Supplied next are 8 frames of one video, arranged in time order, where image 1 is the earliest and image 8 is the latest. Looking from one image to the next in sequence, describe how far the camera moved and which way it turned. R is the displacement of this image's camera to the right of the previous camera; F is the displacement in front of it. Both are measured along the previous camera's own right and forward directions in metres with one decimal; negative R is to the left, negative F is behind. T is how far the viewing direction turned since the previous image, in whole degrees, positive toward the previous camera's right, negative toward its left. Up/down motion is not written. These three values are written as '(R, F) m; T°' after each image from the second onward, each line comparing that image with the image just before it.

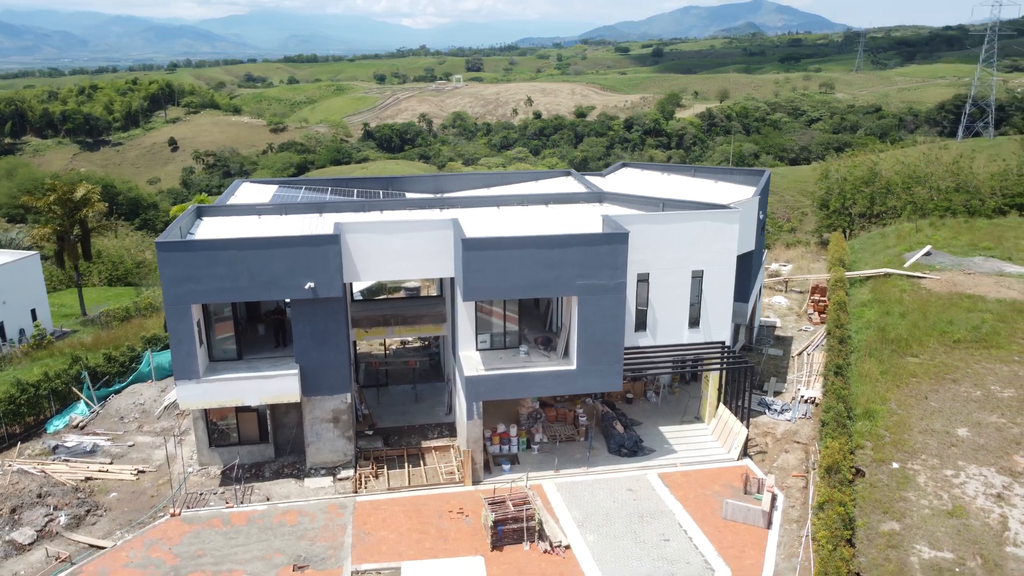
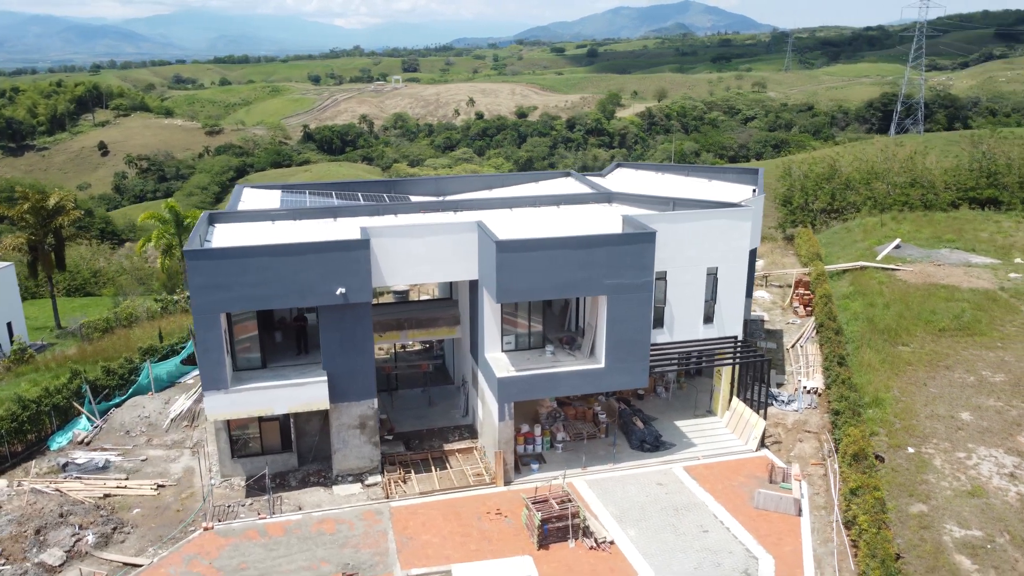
(-2.4, -0.1) m; +4°
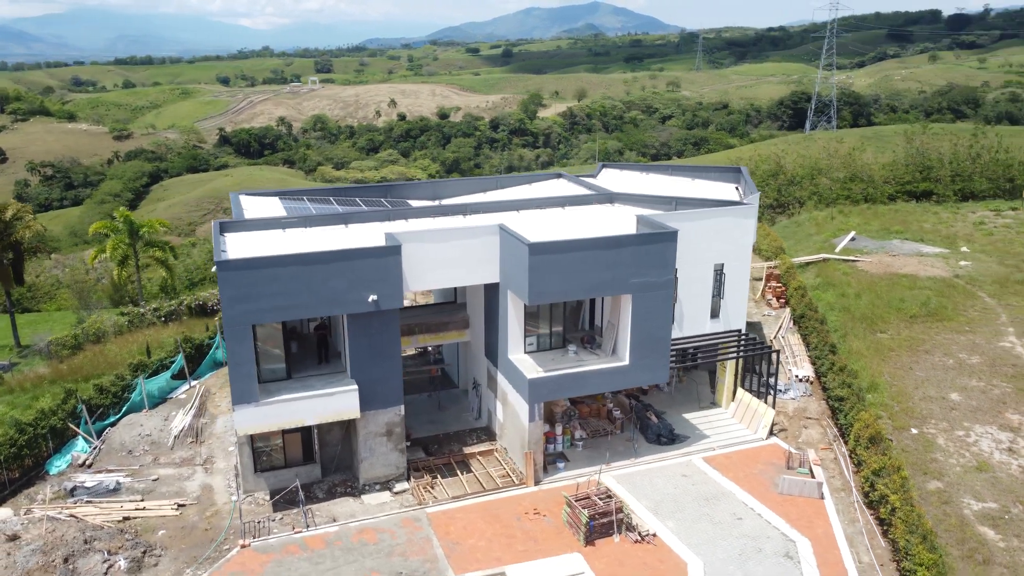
(-2.9, -0.1) m; +6°
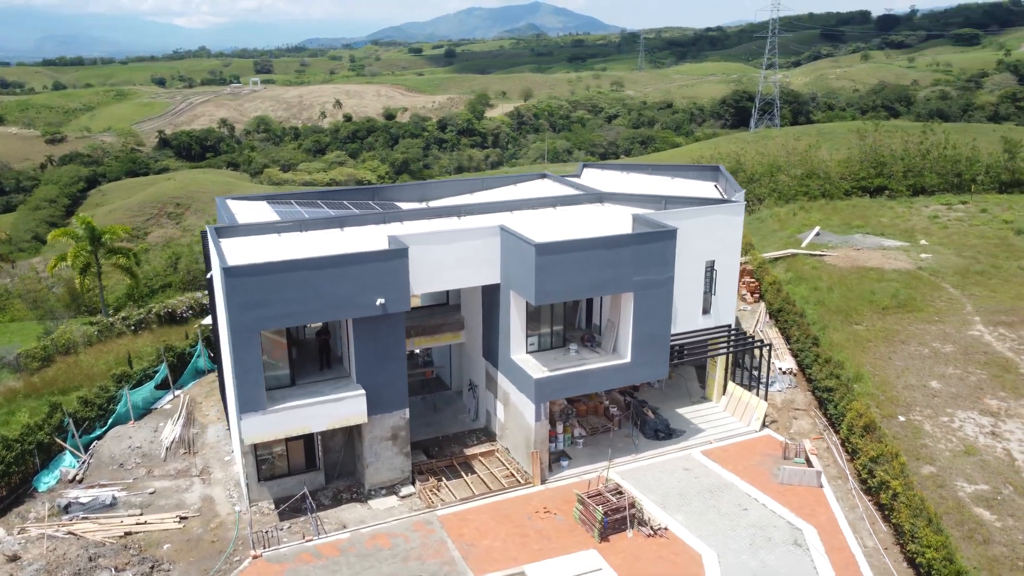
(-1.6, 0.0) m; +4°
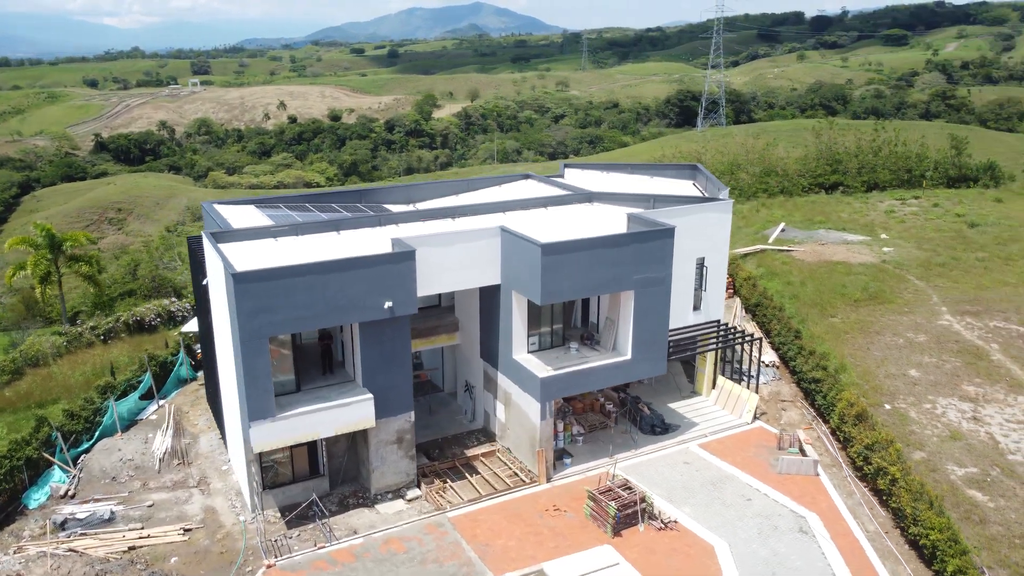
(-1.6, -0.1) m; +4°
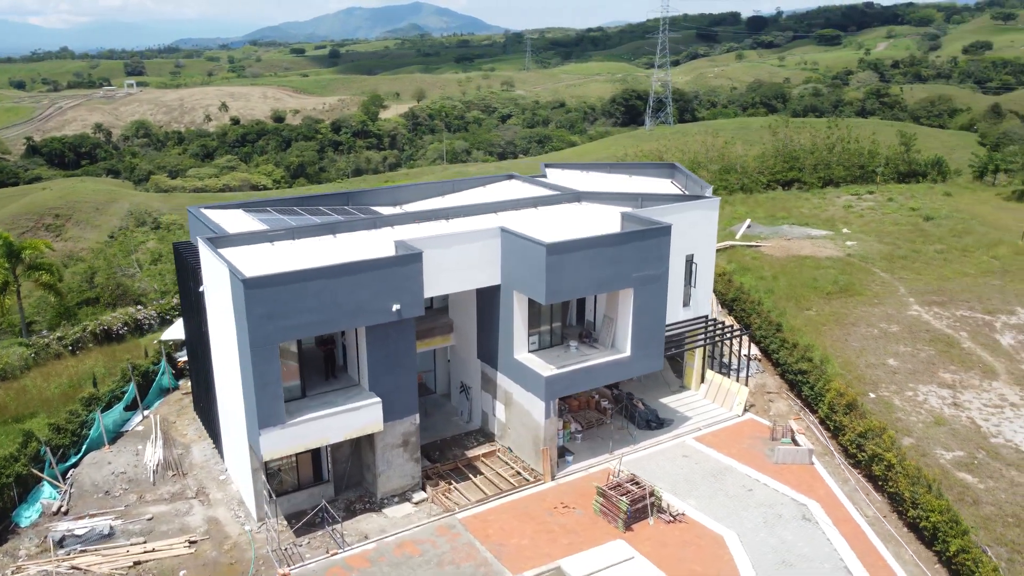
(-1.6, -0.1) m; +4°
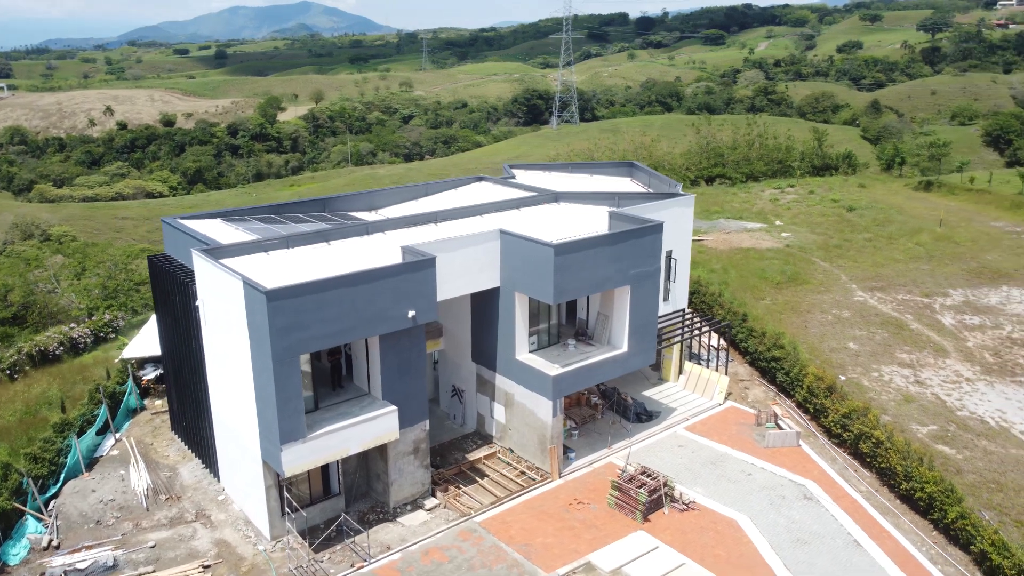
(-2.9, 0.0) m; +7°
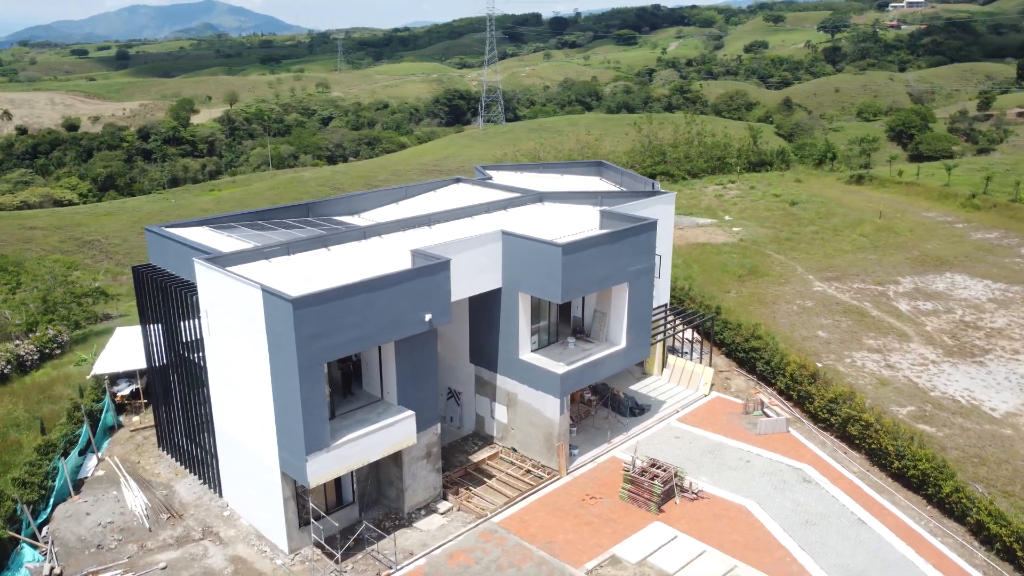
(-2.4, 0.0) m; +6°
